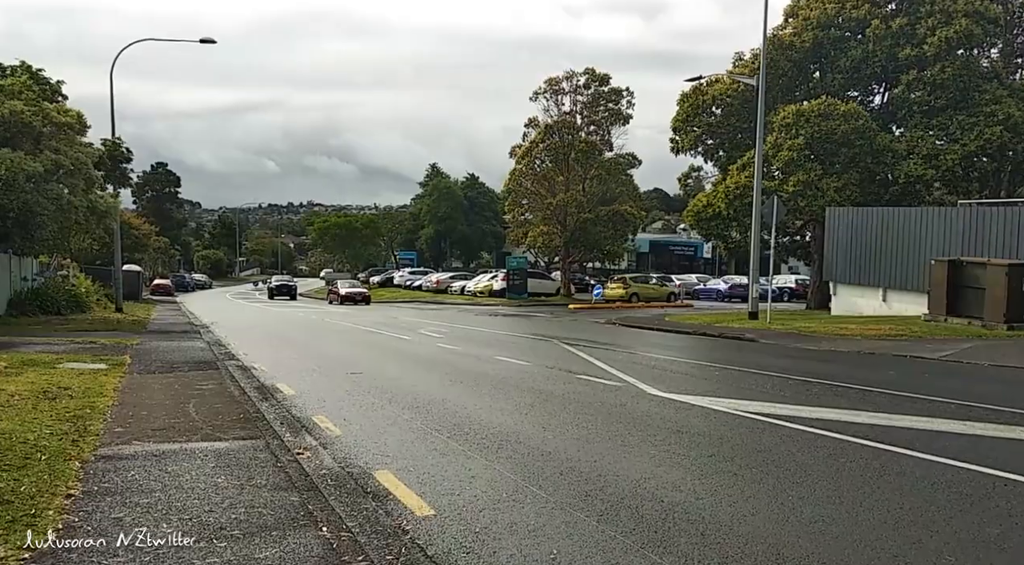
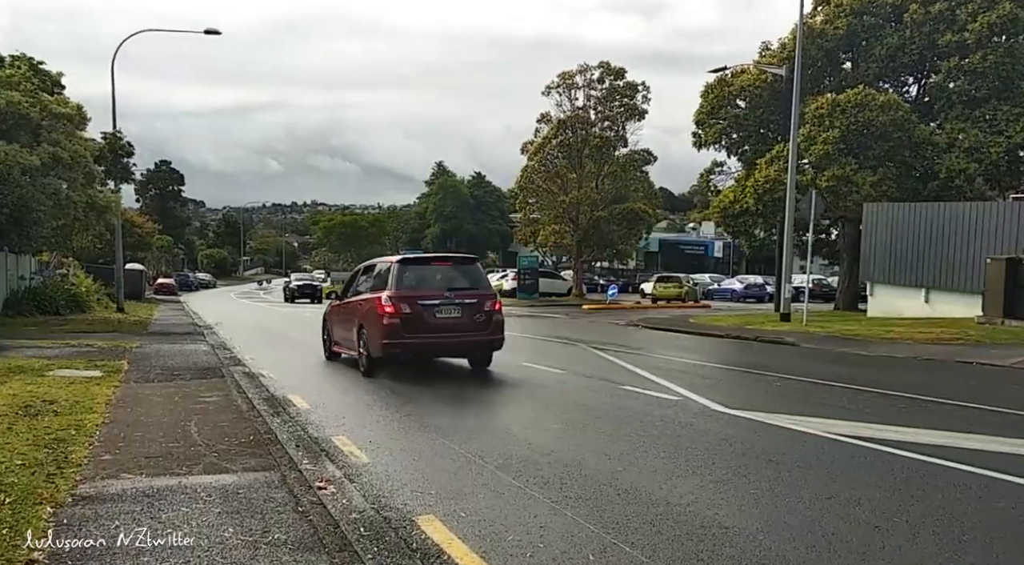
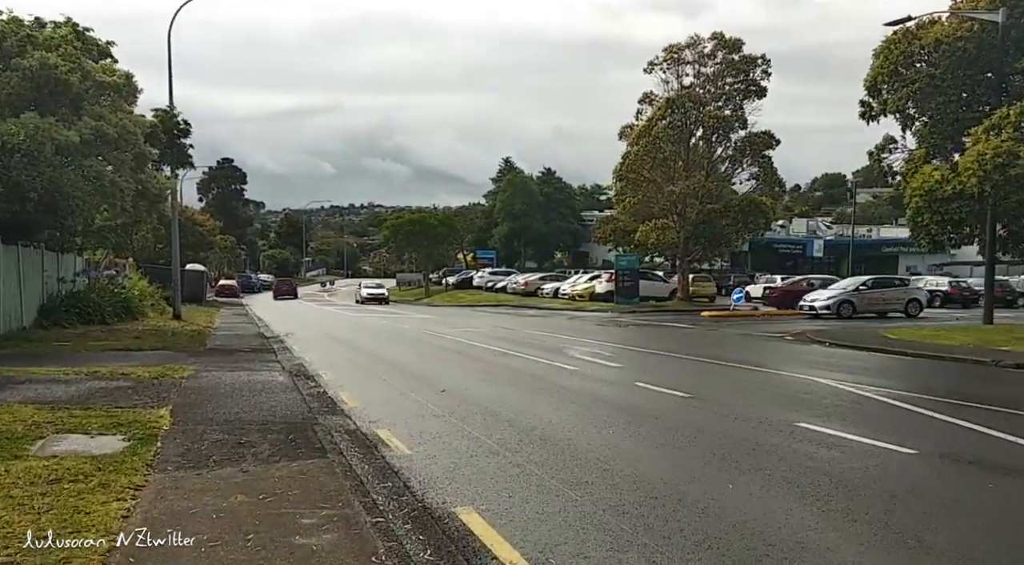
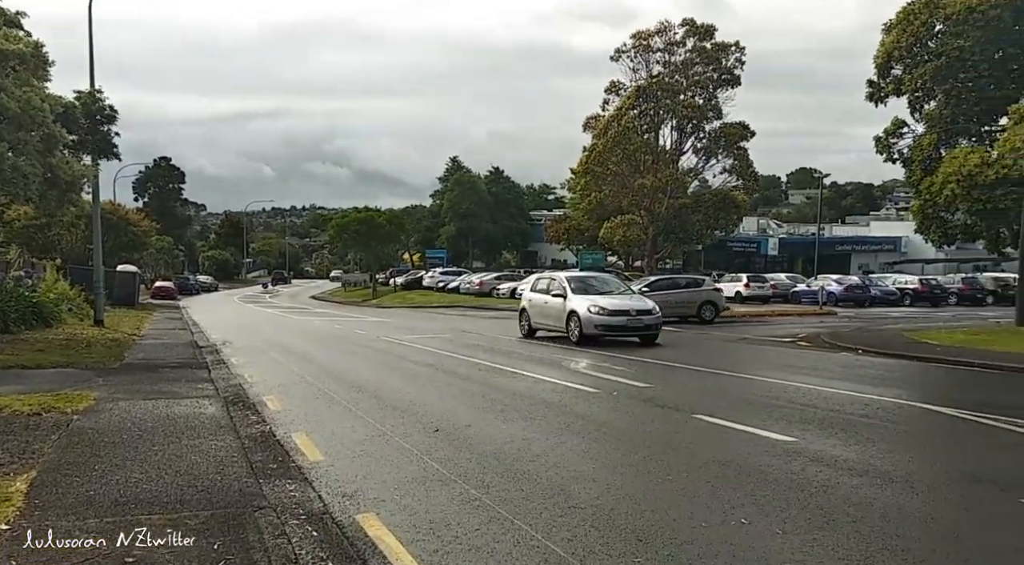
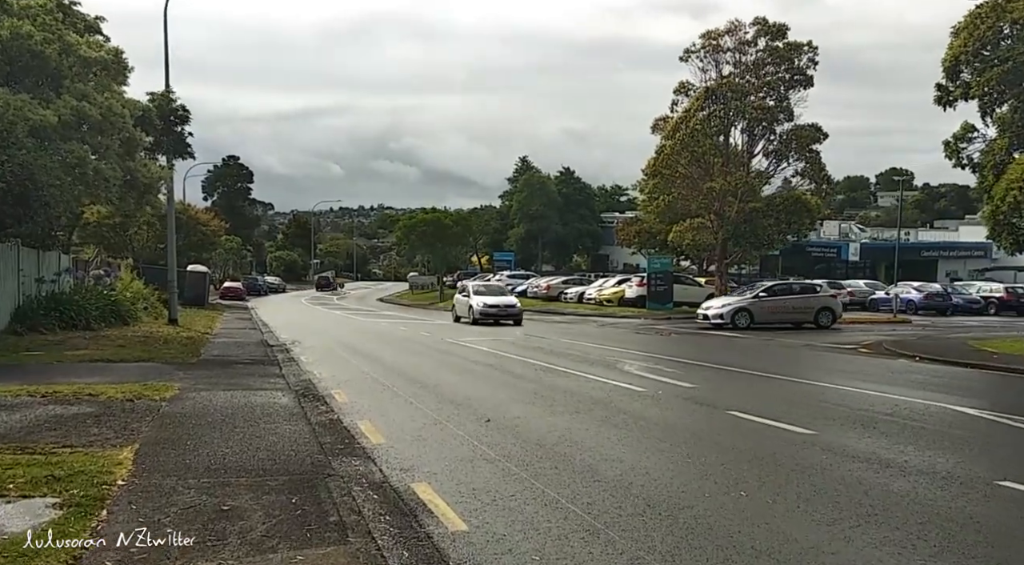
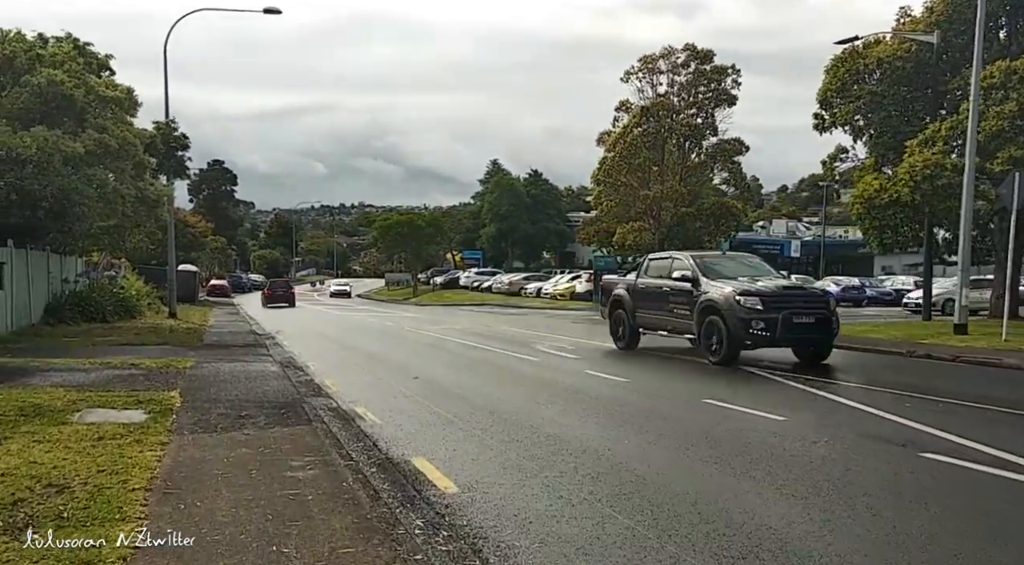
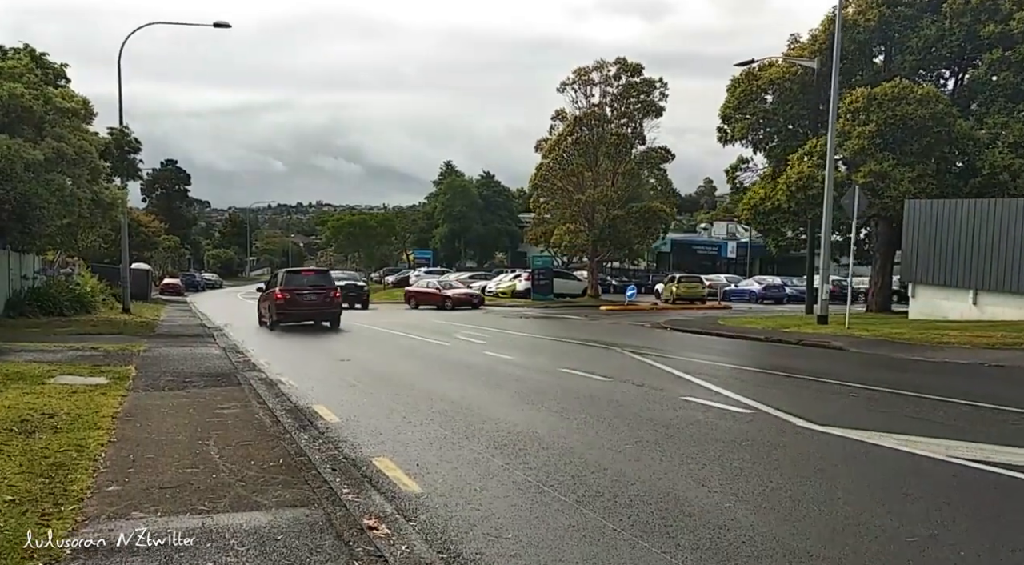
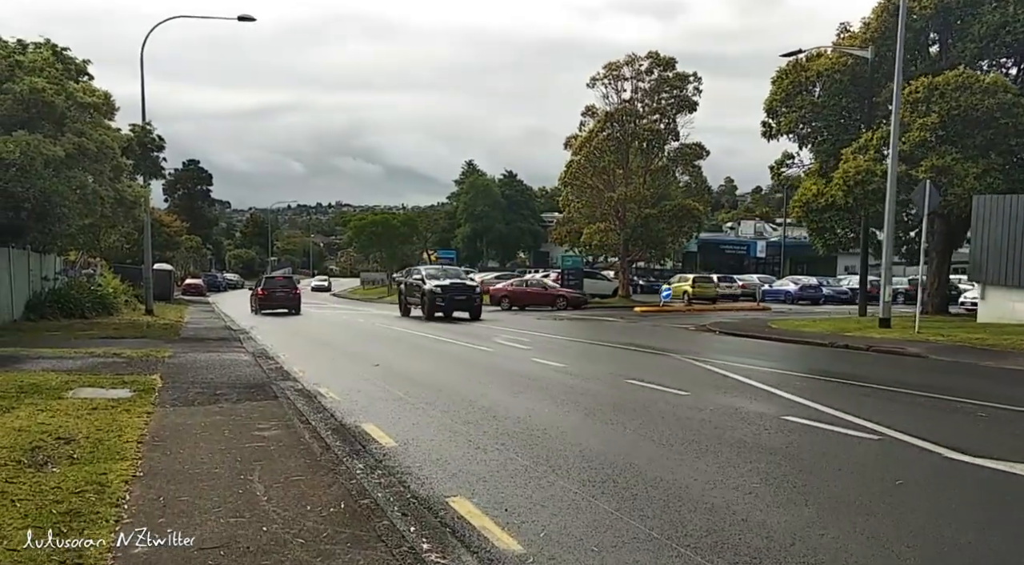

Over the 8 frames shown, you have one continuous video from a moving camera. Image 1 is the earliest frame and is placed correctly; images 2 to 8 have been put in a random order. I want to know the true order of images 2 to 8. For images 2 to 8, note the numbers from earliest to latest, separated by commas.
2, 7, 8, 6, 3, 5, 4
